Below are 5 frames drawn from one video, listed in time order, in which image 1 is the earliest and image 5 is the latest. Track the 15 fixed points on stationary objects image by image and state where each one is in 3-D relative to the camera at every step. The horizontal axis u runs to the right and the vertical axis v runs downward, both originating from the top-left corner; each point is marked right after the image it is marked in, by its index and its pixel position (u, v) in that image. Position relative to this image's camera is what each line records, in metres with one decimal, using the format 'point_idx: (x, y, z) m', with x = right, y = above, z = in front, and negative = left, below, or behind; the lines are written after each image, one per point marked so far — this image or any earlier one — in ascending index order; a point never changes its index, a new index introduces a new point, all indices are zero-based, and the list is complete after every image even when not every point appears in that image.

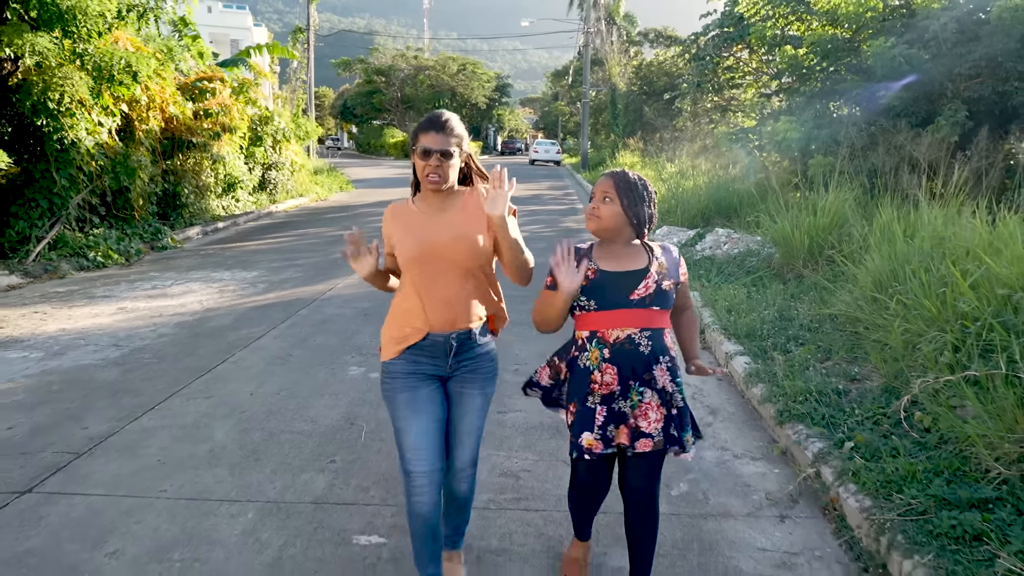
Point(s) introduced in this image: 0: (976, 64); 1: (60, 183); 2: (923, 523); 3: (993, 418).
0: (+6.9, +3.3, +10.0) m
1: (-6.3, +1.5, +9.5) m
2: (+1.8, -1.0, +3.0) m
3: (+2.3, -0.6, +3.3) m
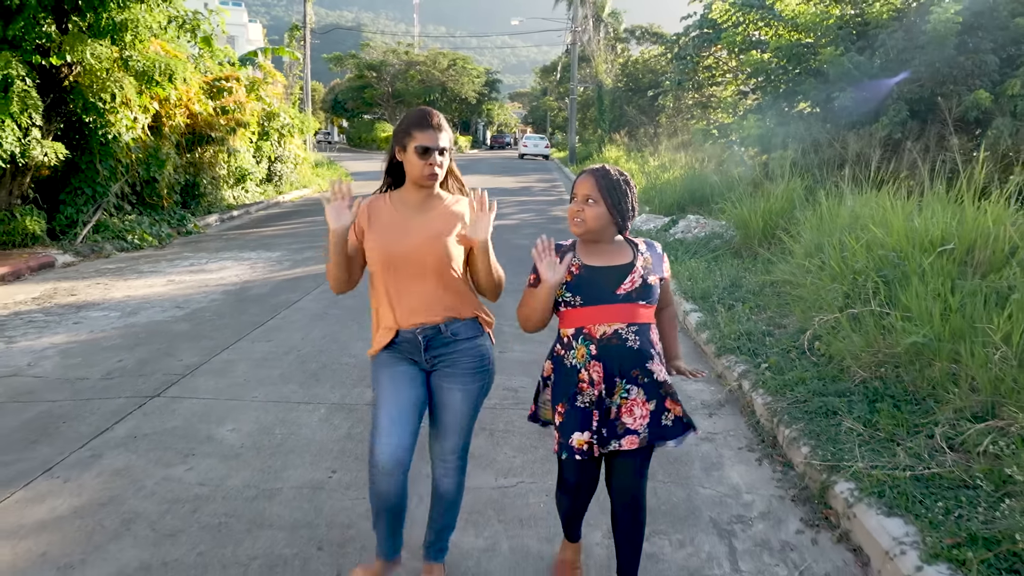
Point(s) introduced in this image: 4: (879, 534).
0: (+6.8, +3.7, +11.3) m
1: (-6.4, +1.8, +10.6) m
2: (+1.8, -0.7, +4.3) m
3: (+2.3, -0.4, +4.6) m
4: (+1.6, -1.1, +2.9) m
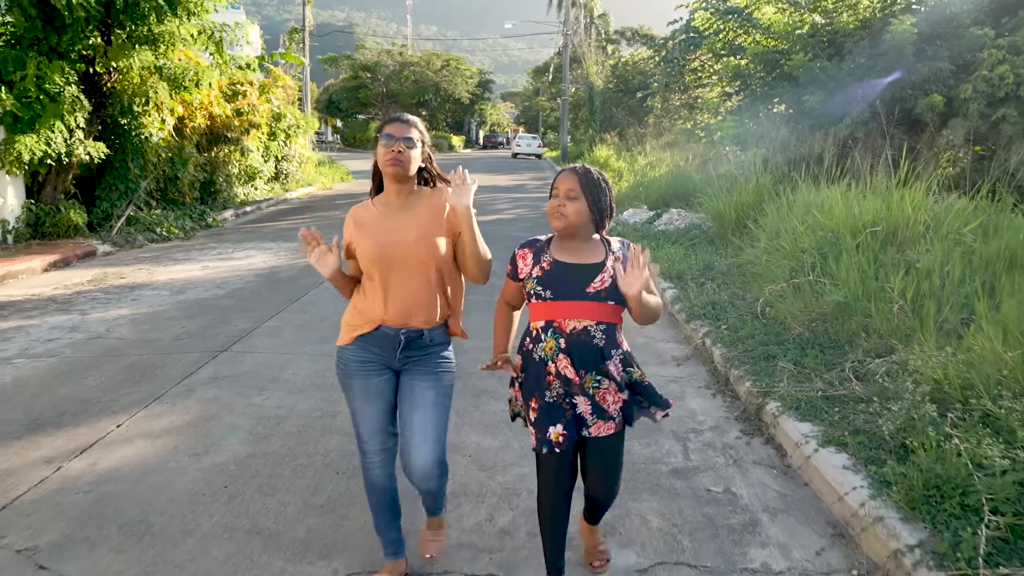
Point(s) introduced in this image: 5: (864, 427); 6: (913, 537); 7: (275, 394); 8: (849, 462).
0: (+6.7, +3.9, +12.4) m
1: (-6.5, +2.0, +11.6) m
2: (+1.8, -0.5, +5.3) m
3: (+2.3, -0.1, +5.7) m
4: (+1.7, -0.9, +4.0) m
5: (+2.0, -0.8, +3.8) m
6: (+1.7, -1.1, +2.8) m
7: (-1.7, -0.7, +4.8) m
8: (+1.8, -0.9, +3.5) m
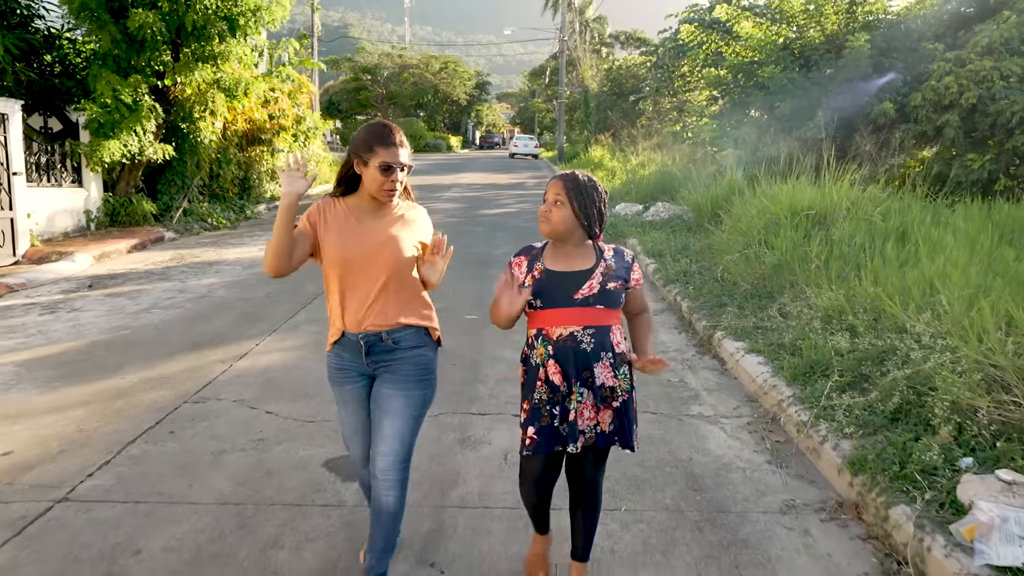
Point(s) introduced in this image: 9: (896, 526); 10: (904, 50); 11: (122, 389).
0: (+6.9, +4.3, +14.2) m
1: (-6.3, +2.3, +13.3) m
2: (+2.0, -0.2, +7.1) m
3: (+2.5, +0.2, +7.5) m
4: (+1.9, -0.5, +5.8) m
5: (+2.2, -0.4, +5.6) m
6: (+1.9, -0.7, +4.6) m
7: (-1.5, -0.4, +6.5) m
8: (+2.0, -0.6, +5.3) m
9: (+1.8, -1.1, +3.1) m
10: (+8.0, +4.9, +13.9) m
11: (-2.8, -0.7, +4.9) m
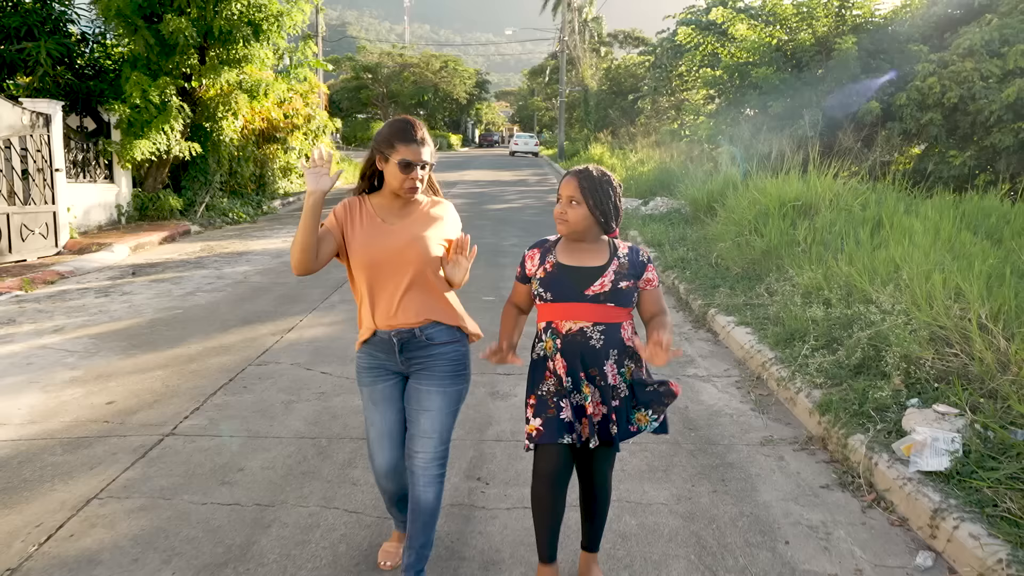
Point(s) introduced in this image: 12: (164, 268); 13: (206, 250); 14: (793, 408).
0: (+7.0, +4.5, +15.0) m
1: (-6.2, +2.5, +14.0) m
2: (+2.2, 0.0, +7.8) m
3: (+2.7, +0.4, +8.2) m
4: (+2.0, -0.3, +6.5) m
5: (+2.3, -0.2, +6.3) m
6: (+2.1, -0.5, +5.3) m
7: (-1.3, -0.2, +7.2) m
8: (+2.1, -0.4, +6.0) m
9: (+1.9, -0.9, +3.8) m
10: (+8.1, +5.1, +14.6) m
11: (-2.7, -0.6, +5.6) m
12: (-4.9, +0.3, +9.5) m
13: (-4.9, +0.6, +10.9) m
14: (+1.9, -0.8, +4.7) m
